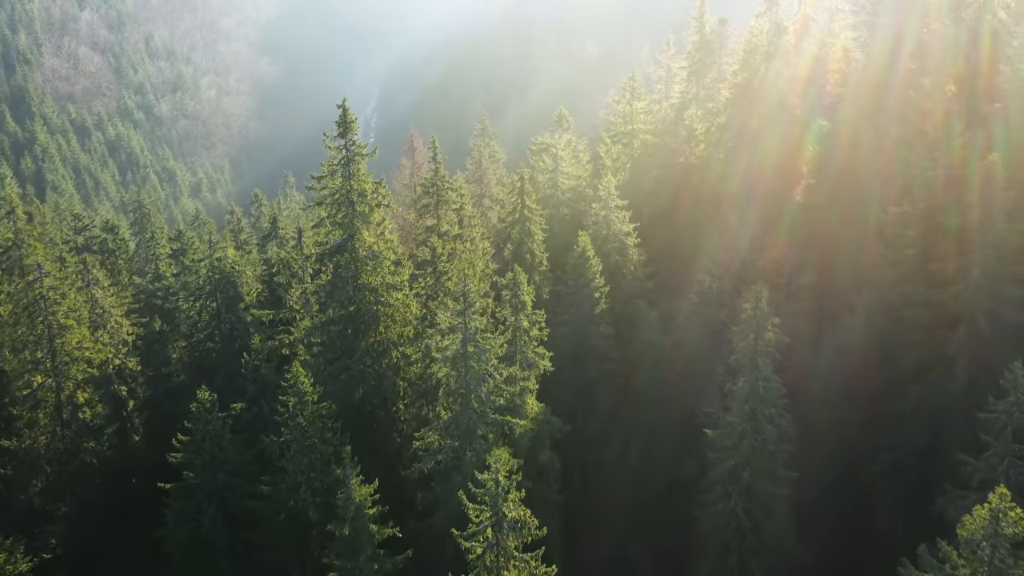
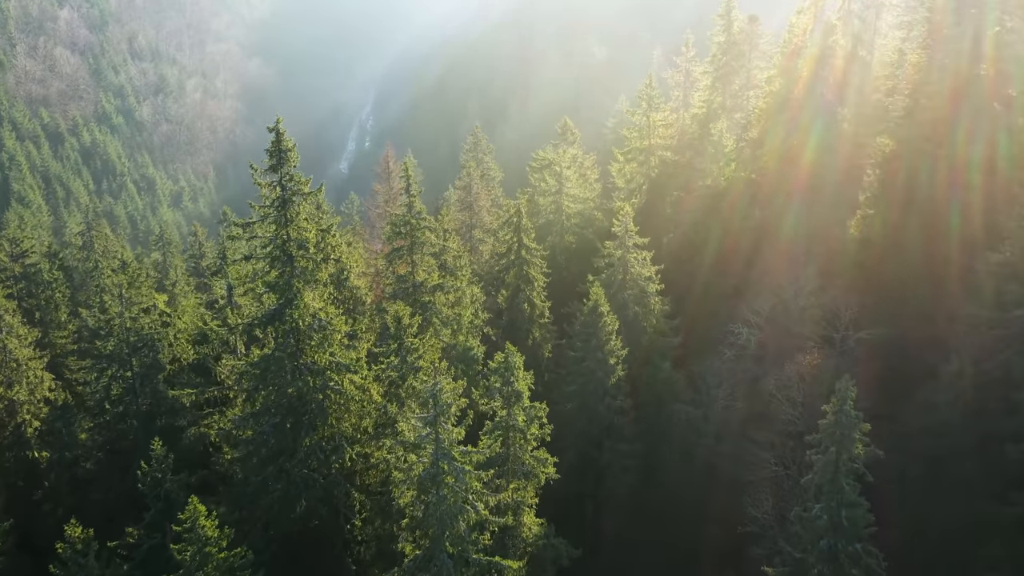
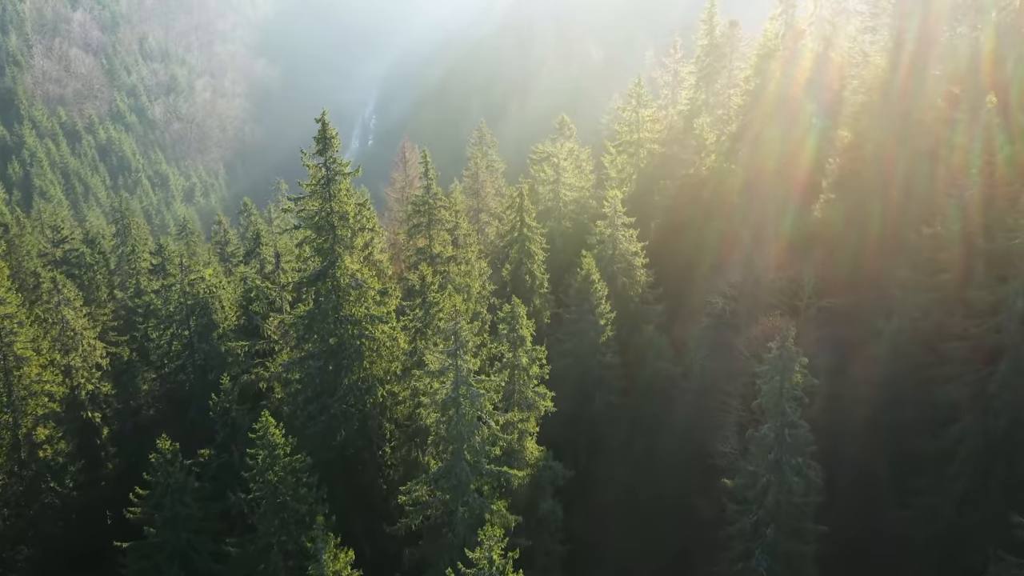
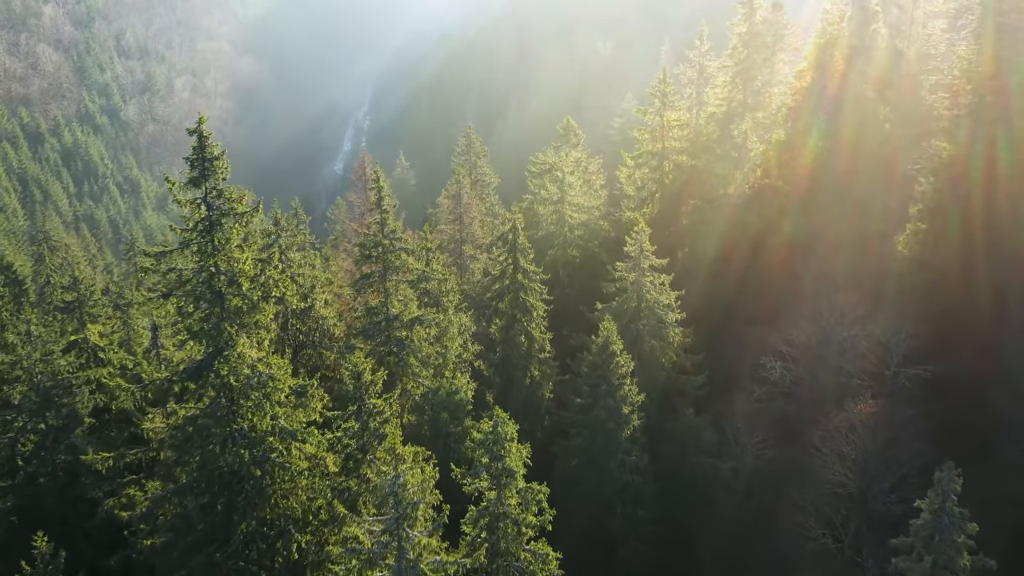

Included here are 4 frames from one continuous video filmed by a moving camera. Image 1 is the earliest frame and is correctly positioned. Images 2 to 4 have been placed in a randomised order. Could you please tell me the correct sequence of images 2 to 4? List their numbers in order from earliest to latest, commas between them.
3, 2, 4
